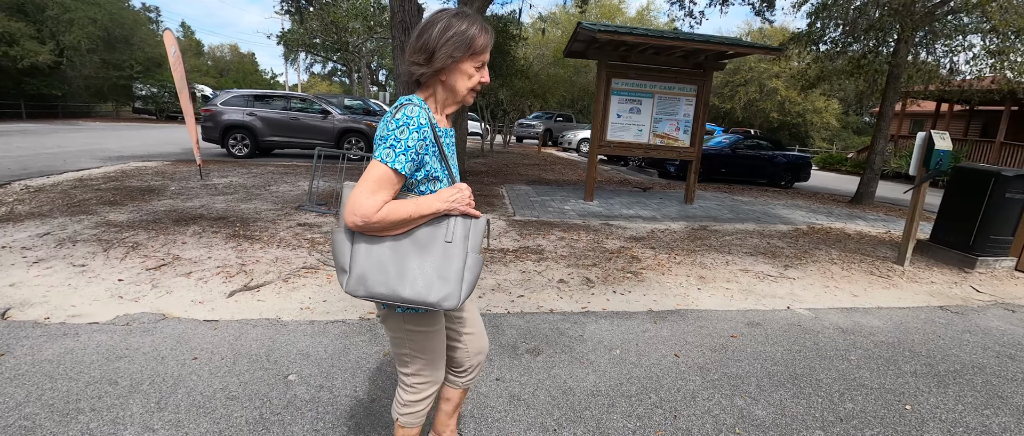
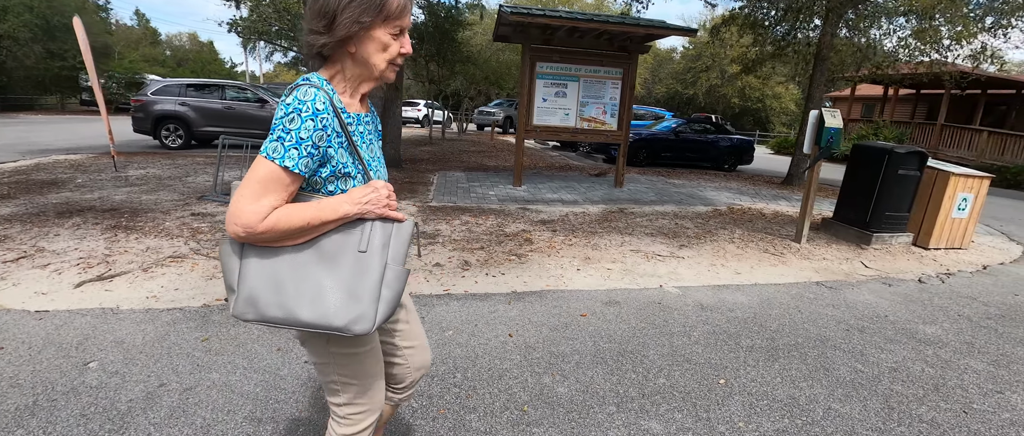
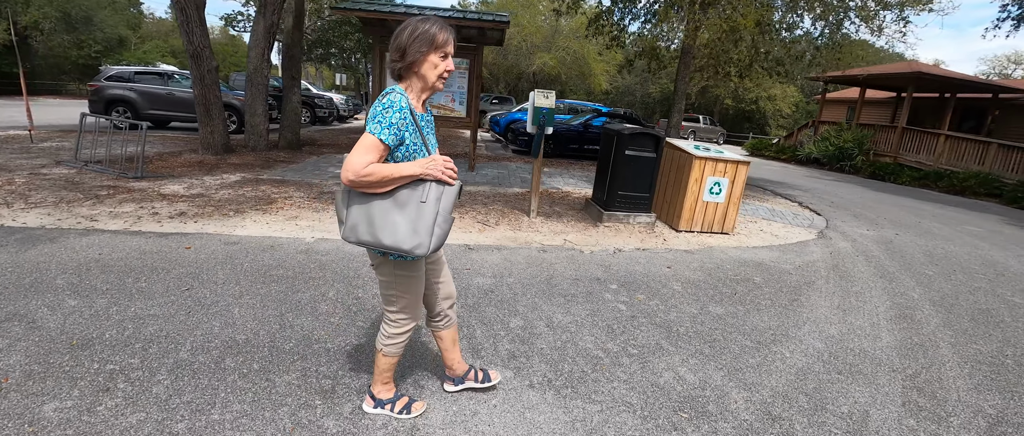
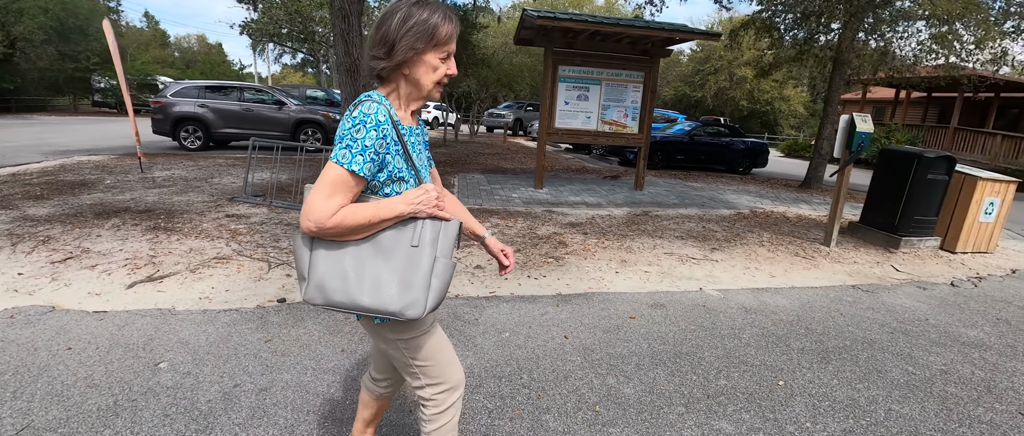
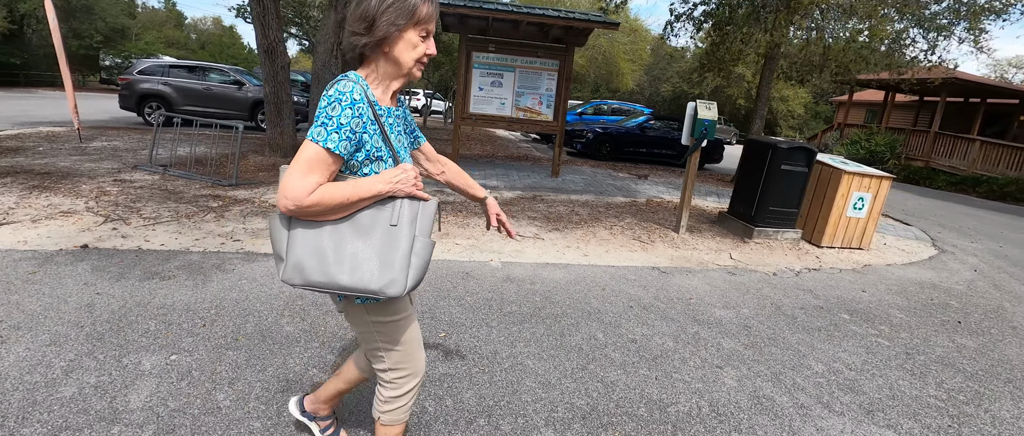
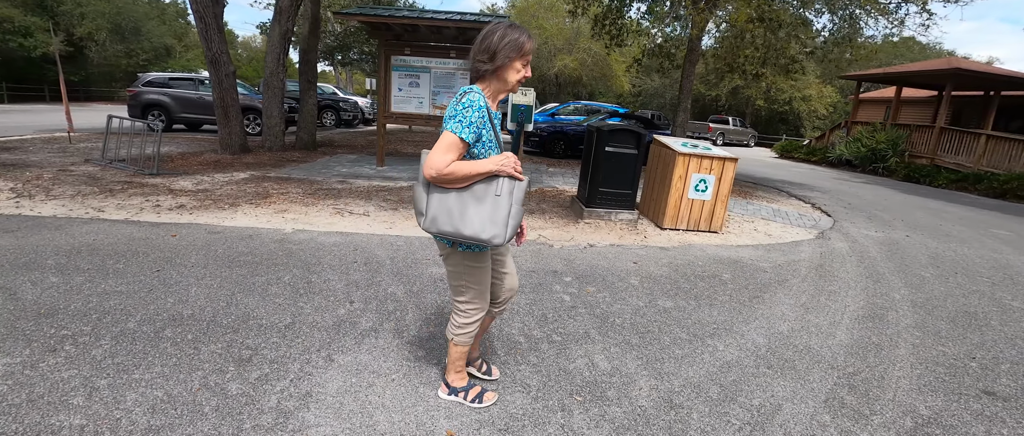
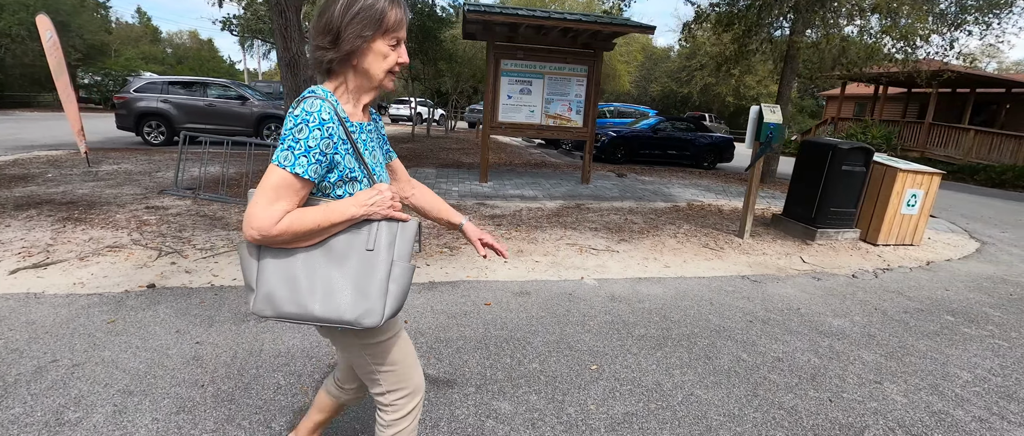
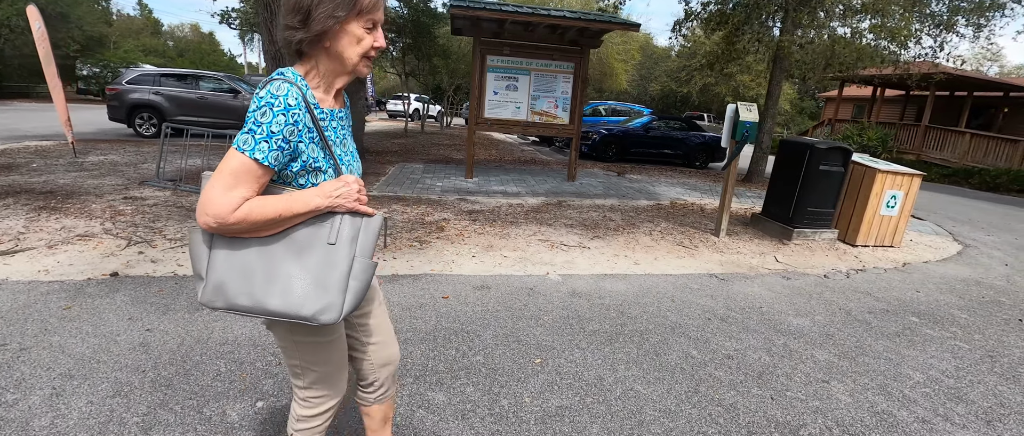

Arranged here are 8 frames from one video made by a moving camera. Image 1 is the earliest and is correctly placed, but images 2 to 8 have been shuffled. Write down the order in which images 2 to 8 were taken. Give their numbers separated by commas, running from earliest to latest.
4, 2, 7, 8, 5, 3, 6
